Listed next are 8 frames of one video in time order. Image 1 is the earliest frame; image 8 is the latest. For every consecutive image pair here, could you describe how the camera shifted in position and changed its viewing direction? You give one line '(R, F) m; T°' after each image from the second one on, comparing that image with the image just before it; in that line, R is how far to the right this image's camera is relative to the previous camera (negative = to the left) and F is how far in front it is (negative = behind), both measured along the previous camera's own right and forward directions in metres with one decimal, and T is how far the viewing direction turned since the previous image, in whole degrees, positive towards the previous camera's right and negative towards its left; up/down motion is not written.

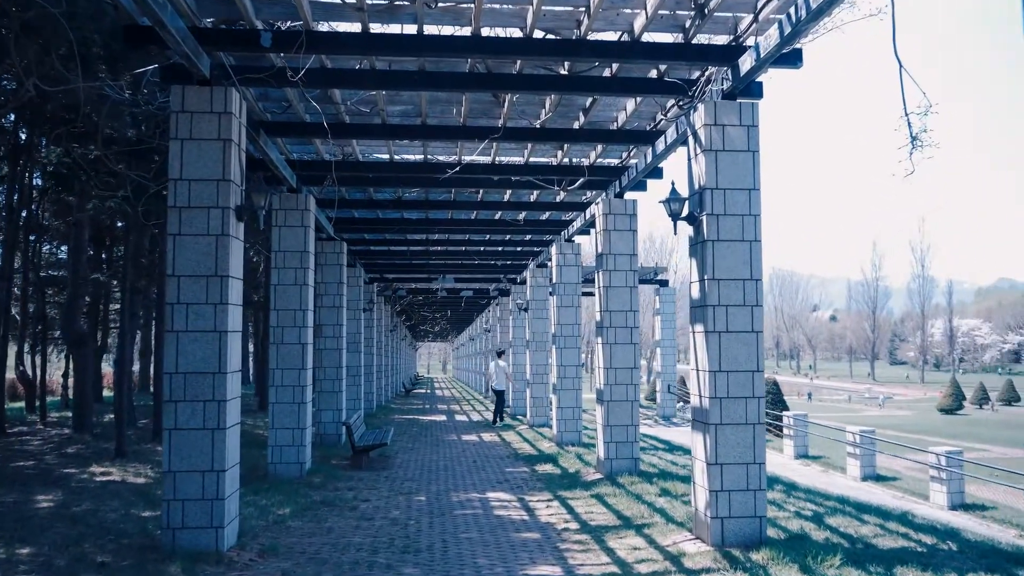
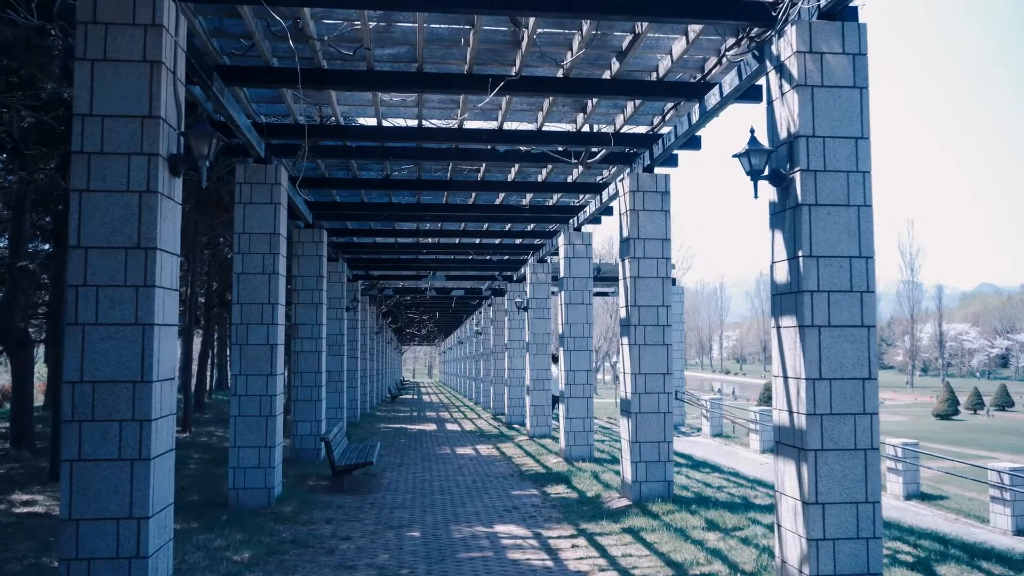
(-0.3, +1.7) m; +1°
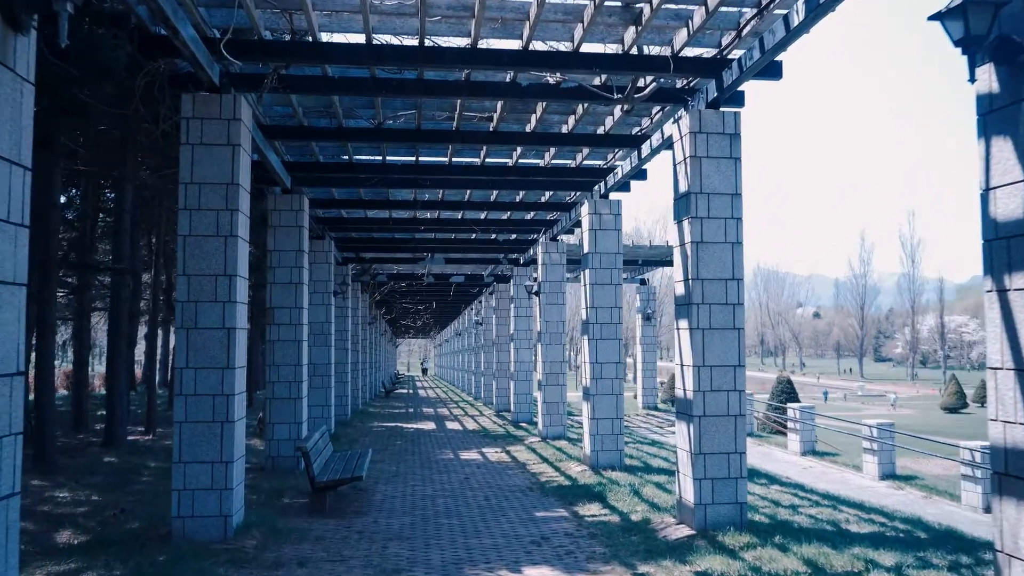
(-0.3, +2.0) m; 0°
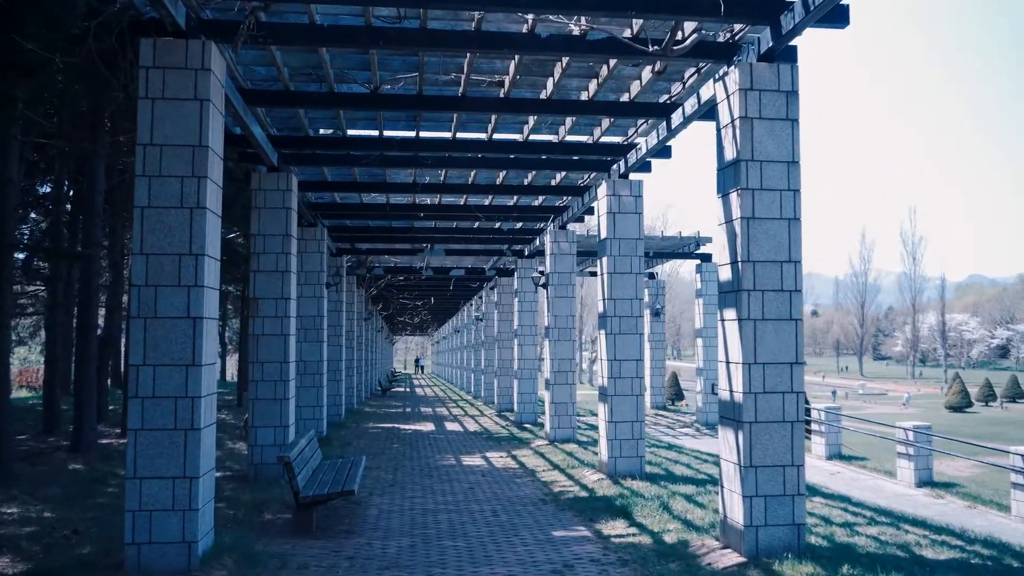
(-0.1, +1.1) m; 0°
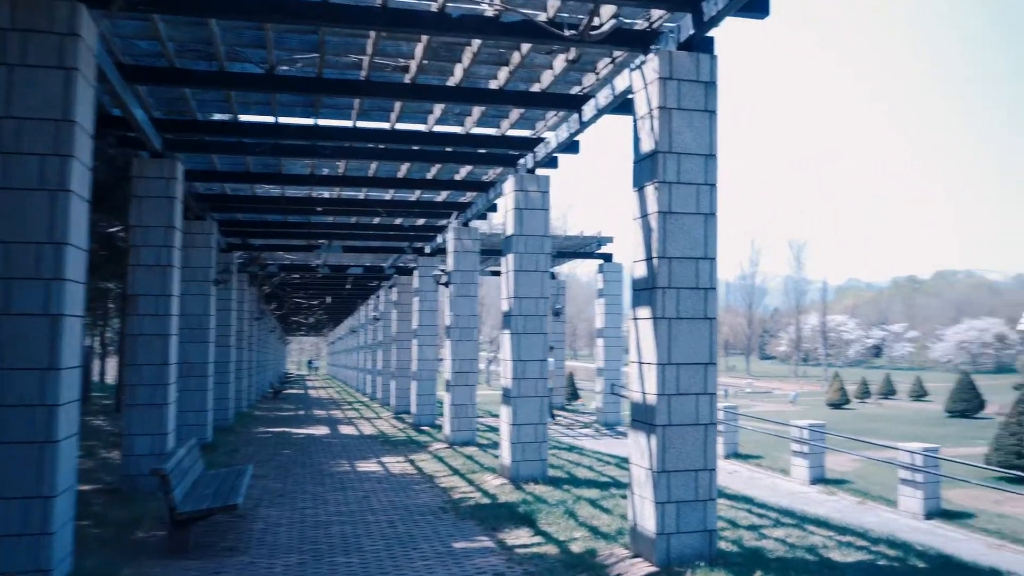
(0.0, +0.4) m; +7°
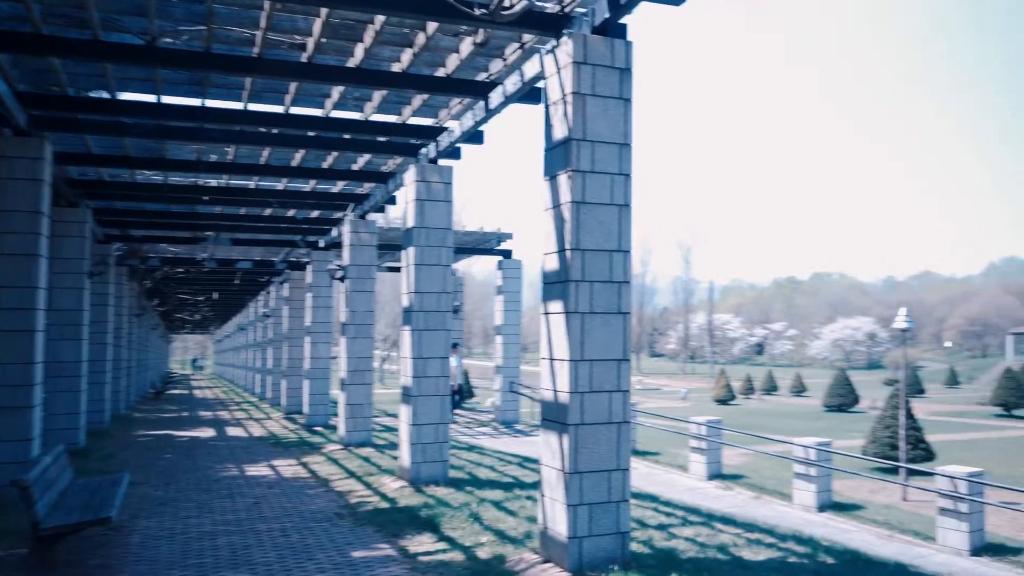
(-0.1, +0.3) m; +7°
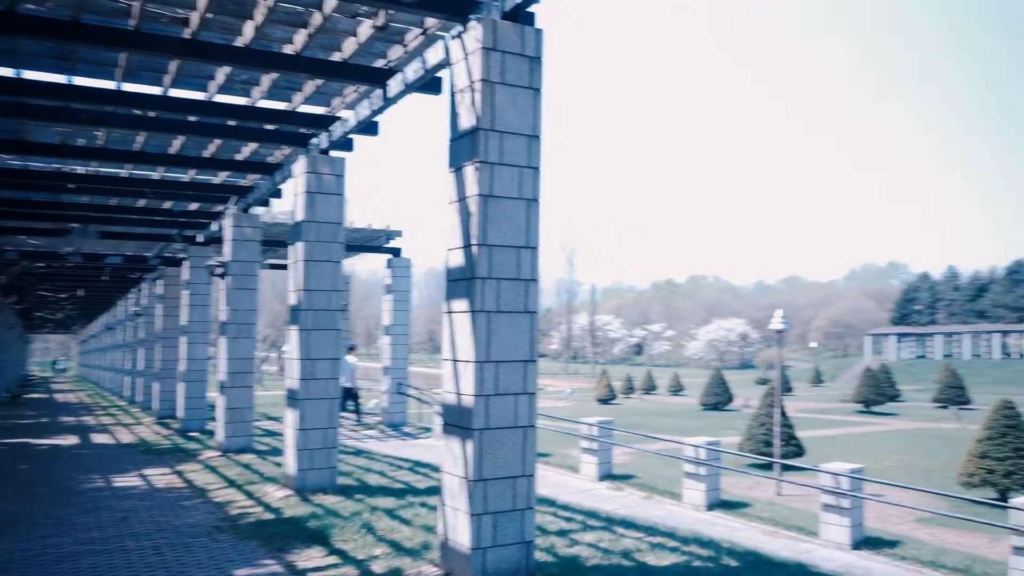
(-0.1, +0.3) m; +8°
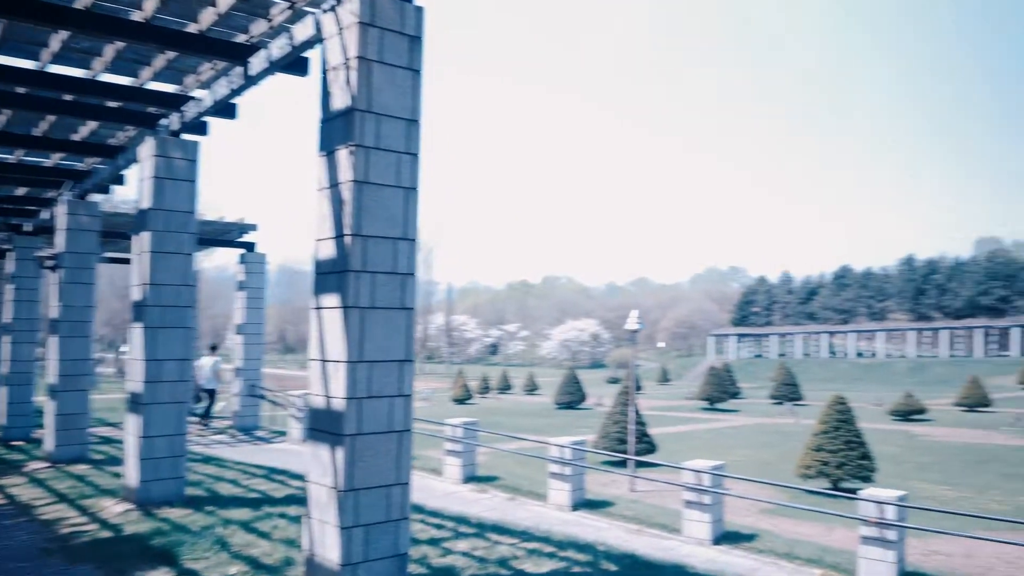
(-0.1, +0.3) m; +9°
